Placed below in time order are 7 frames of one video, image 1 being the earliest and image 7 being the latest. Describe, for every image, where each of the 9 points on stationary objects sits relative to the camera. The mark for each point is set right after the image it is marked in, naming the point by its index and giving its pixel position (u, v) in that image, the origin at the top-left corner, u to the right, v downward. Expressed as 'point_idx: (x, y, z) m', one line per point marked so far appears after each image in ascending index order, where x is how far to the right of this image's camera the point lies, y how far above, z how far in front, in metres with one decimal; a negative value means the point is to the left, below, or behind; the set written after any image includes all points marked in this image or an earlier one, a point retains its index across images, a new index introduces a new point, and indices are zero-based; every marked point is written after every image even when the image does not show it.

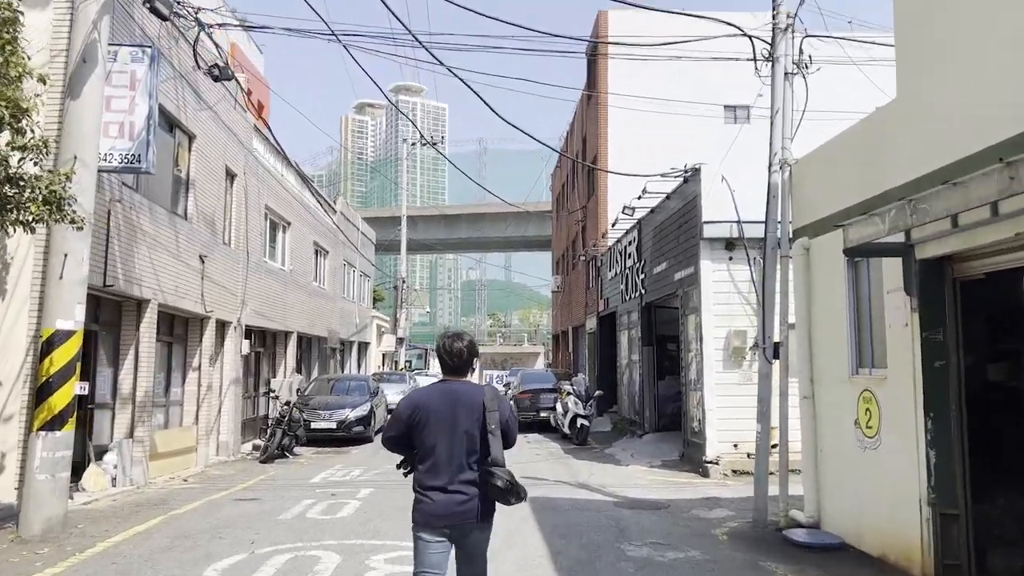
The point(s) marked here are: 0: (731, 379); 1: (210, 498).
0: (+3.0, -1.3, +11.1) m
1: (-3.5, -2.4, +9.2) m
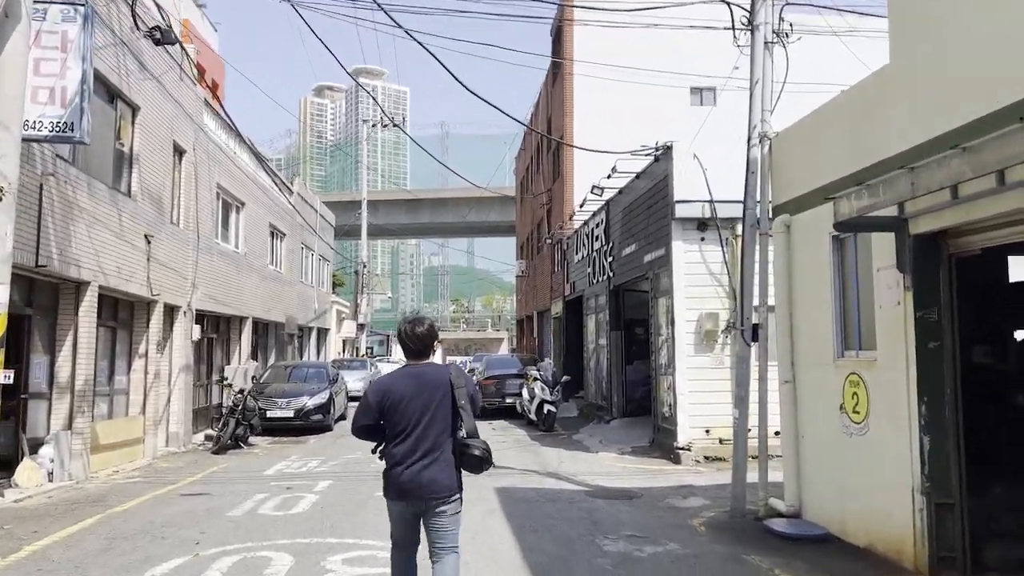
0: (+2.6, -1.0, +10.8) m
1: (-3.8, -2.2, +8.7) m
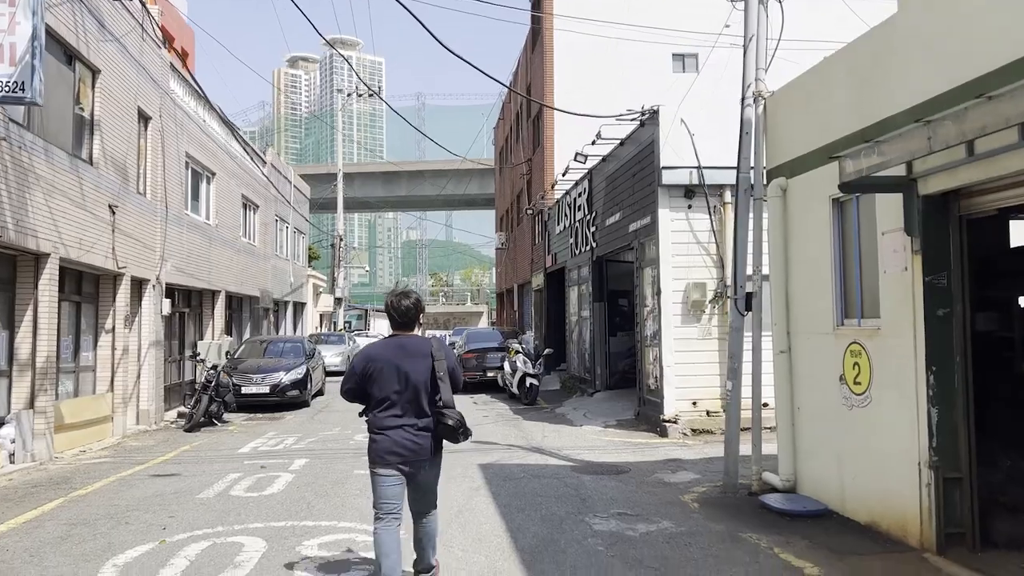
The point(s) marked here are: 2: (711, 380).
0: (+2.3, -0.6, +10.6) m
1: (-4.0, -1.9, +8.3) m
2: (+2.6, -1.2, +10.5) m
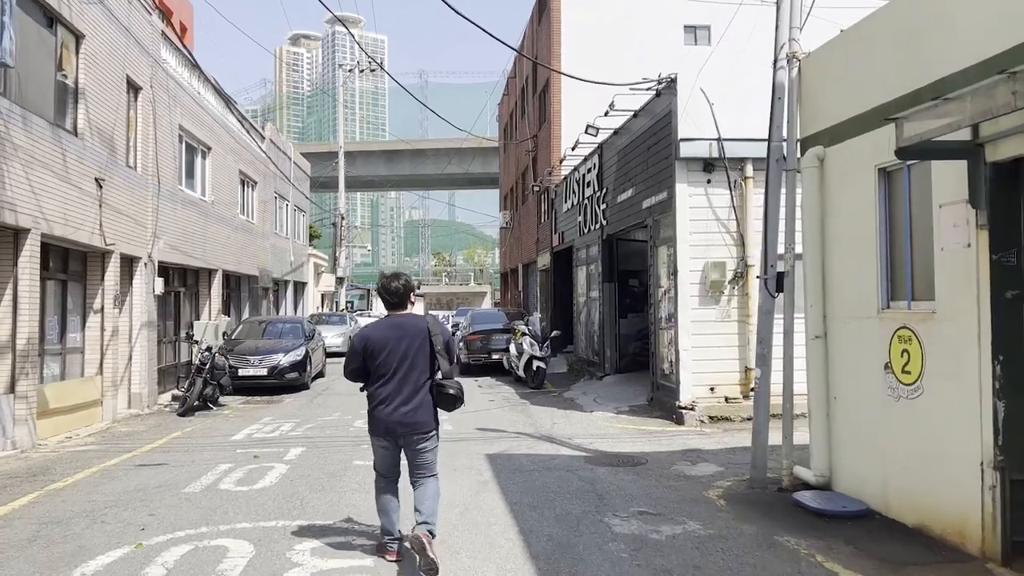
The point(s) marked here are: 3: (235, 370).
0: (+2.4, -0.4, +10.0) m
1: (-3.9, -1.7, +7.8) m
2: (+2.7, -0.9, +10.0) m
3: (-5.0, -1.5, +14.5) m
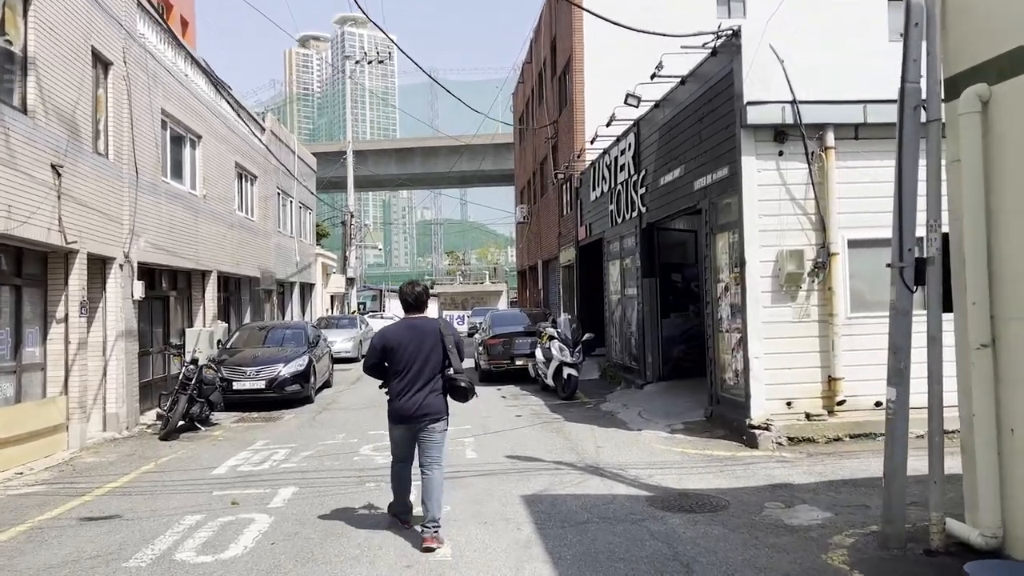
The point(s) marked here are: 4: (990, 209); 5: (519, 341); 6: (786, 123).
0: (+2.8, -0.3, +8.3) m
1: (-3.6, -1.7, +6.2) m
2: (+3.1, -0.9, +8.3) m
3: (-4.5, -1.5, +12.9) m
4: (+2.7, +0.5, +4.6) m
5: (+0.1, -1.0, +14.8) m
6: (+2.8, +1.7, +8.2) m
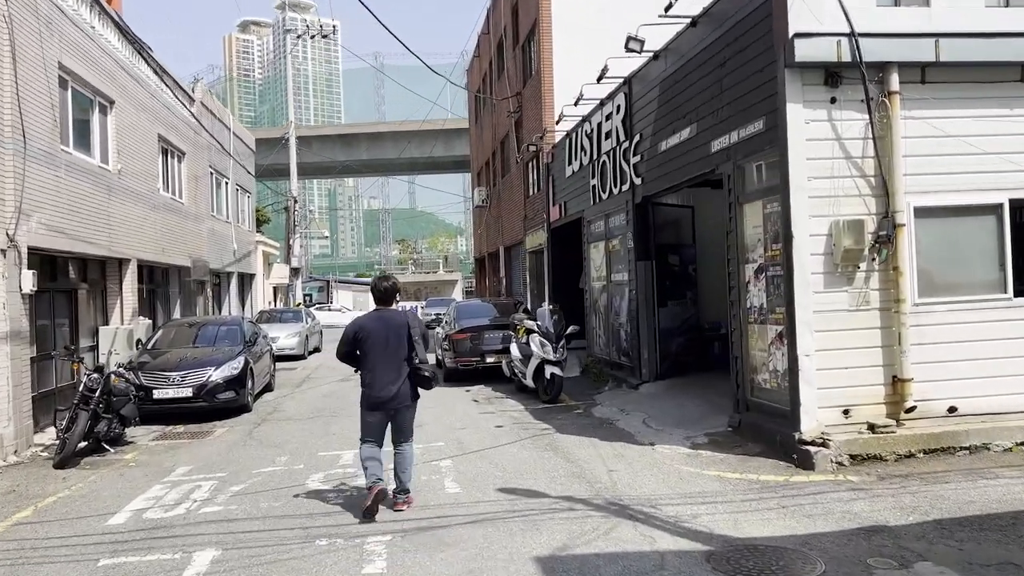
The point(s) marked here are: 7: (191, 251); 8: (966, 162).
0: (+2.7, -0.1, +6.7) m
1: (-3.5, -1.7, +4.1) m
2: (+3.0, -0.7, +6.7) m
3: (-4.9, -1.4, +10.8) m
4: (+2.9, +0.6, +3.0) m
5: (-0.4, -0.8, +13.0) m
6: (+2.7, +1.8, +6.6) m
7: (-7.0, +0.8, +17.8) m
8: (+3.8, +1.1, +6.8) m
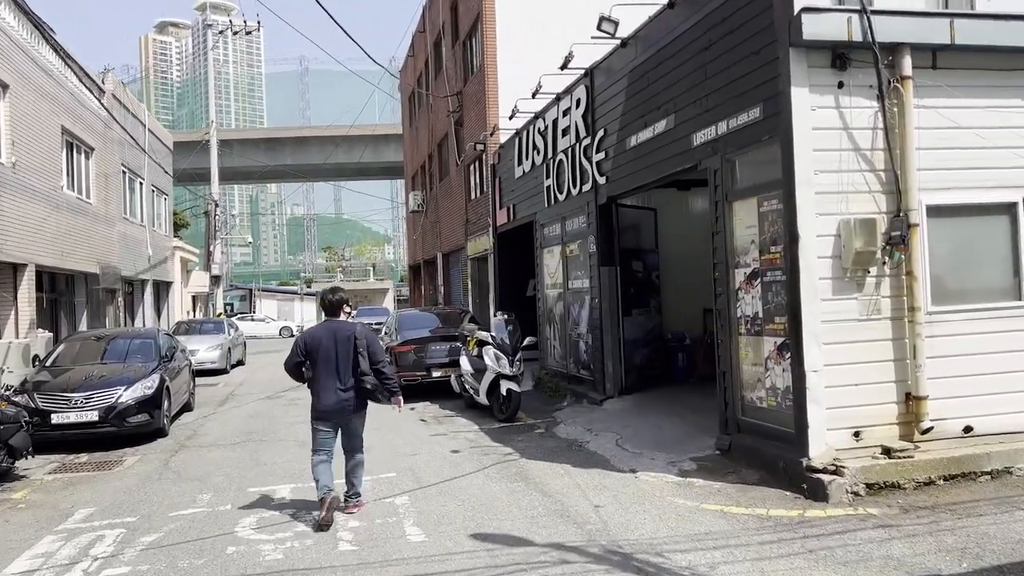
0: (+2.5, -0.2, +5.9) m
1: (-3.5, -1.7, +2.9) m
2: (+2.8, -0.8, +6.0) m
3: (-5.4, -1.5, +9.4) m
4: (+3.0, +0.6, +2.3) m
5: (-1.1, -0.9, +12.0) m
6: (+2.5, +1.8, +5.9) m
7: (-8.2, +0.7, +16.1) m
8: (+3.6, +1.0, +6.2) m
